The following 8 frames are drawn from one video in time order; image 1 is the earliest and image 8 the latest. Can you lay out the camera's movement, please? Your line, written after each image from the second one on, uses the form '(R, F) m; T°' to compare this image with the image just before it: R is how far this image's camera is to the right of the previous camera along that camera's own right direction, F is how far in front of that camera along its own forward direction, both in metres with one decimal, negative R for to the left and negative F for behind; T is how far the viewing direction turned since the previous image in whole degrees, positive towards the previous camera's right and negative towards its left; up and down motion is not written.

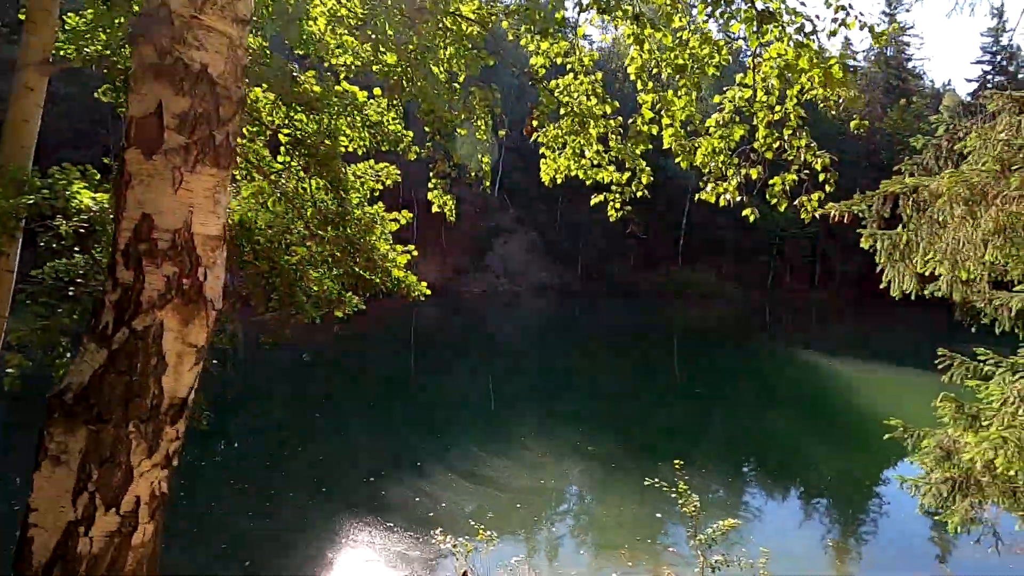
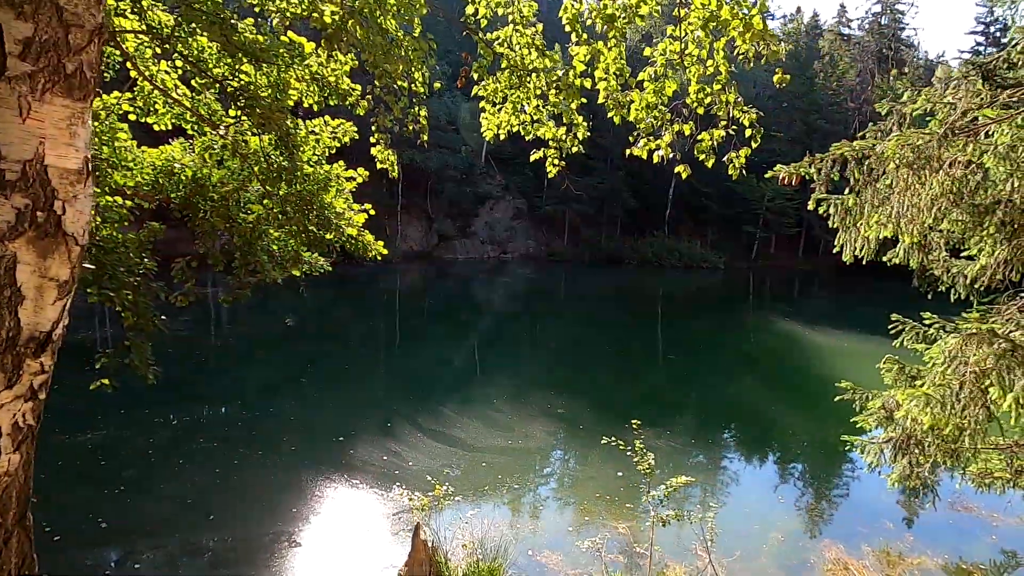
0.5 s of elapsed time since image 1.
(+0.3, 0.0) m; +1°
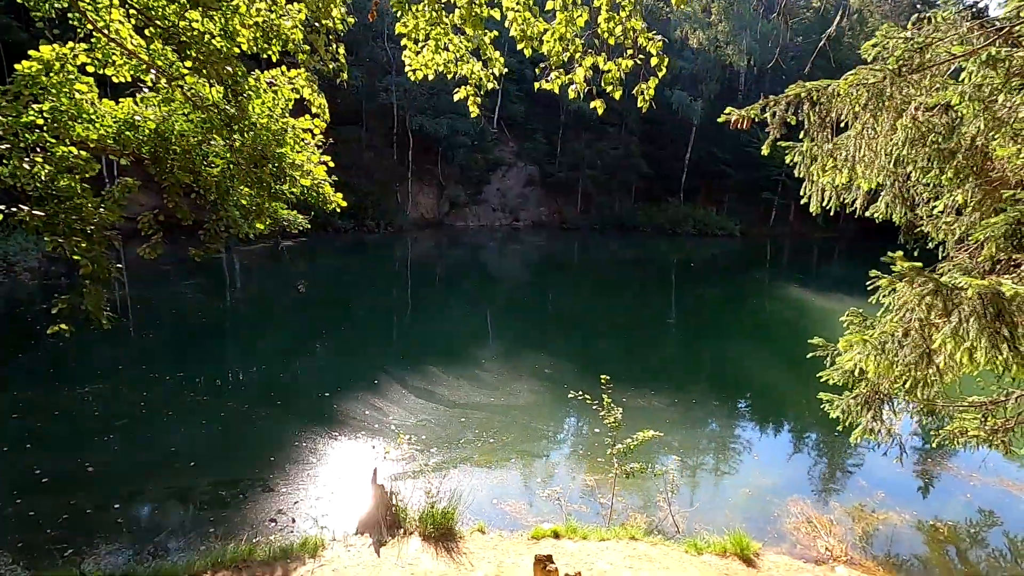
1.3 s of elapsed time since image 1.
(+0.6, 0.0) m; -2°
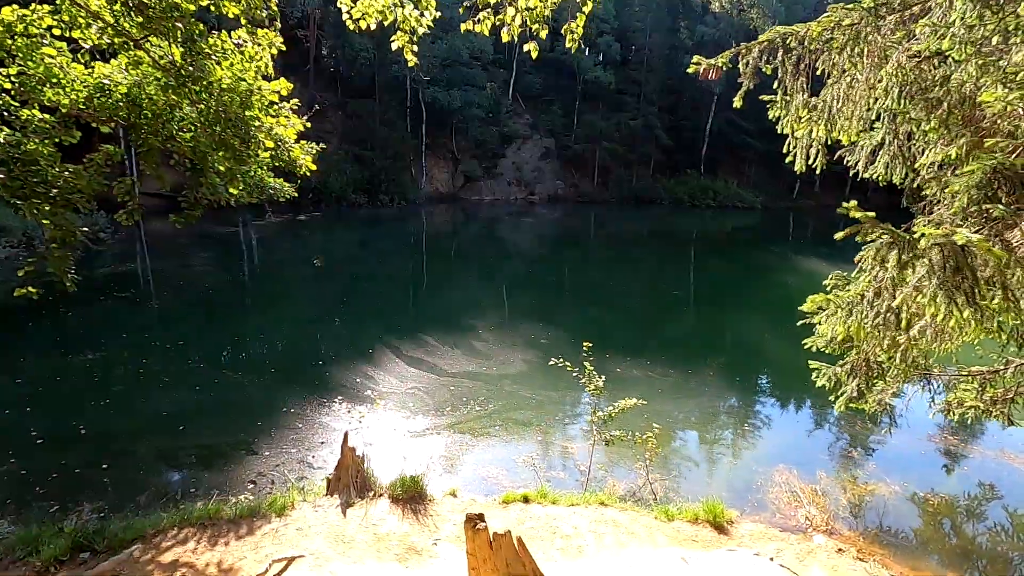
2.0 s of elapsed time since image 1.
(+0.5, +0.1) m; -2°
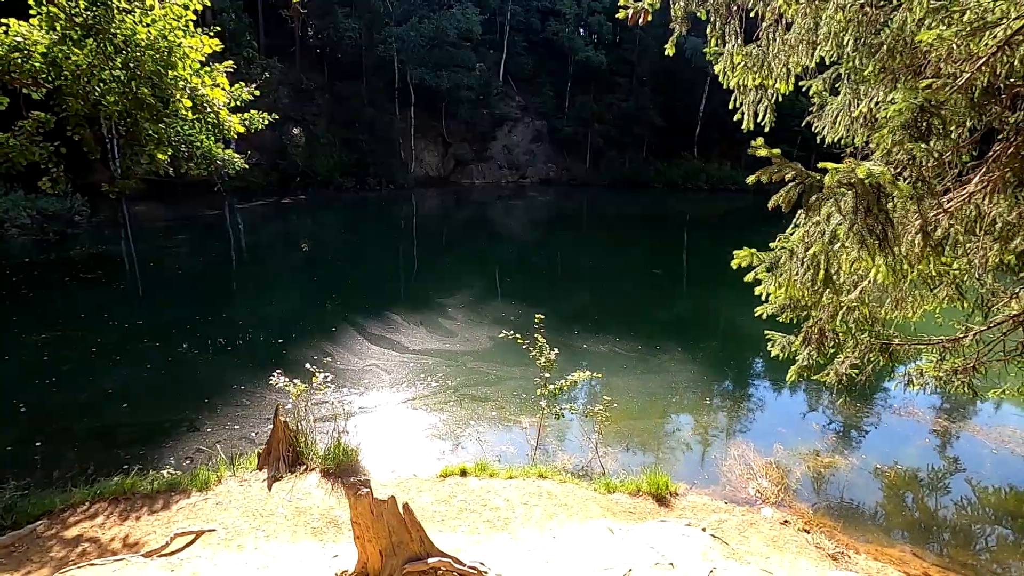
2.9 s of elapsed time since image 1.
(+0.6, +0.2) m; 0°
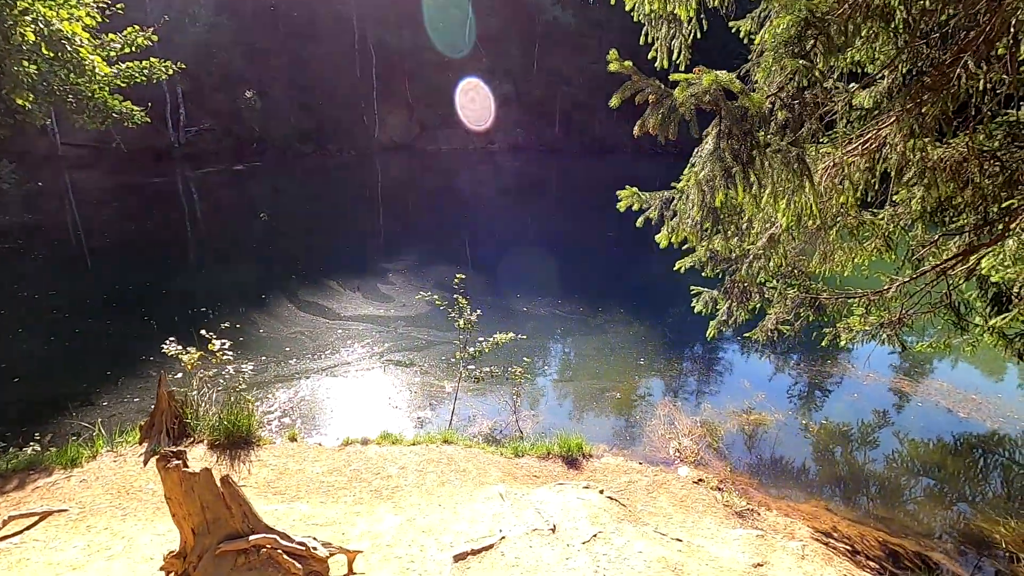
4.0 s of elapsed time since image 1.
(+0.6, +0.3) m; +2°
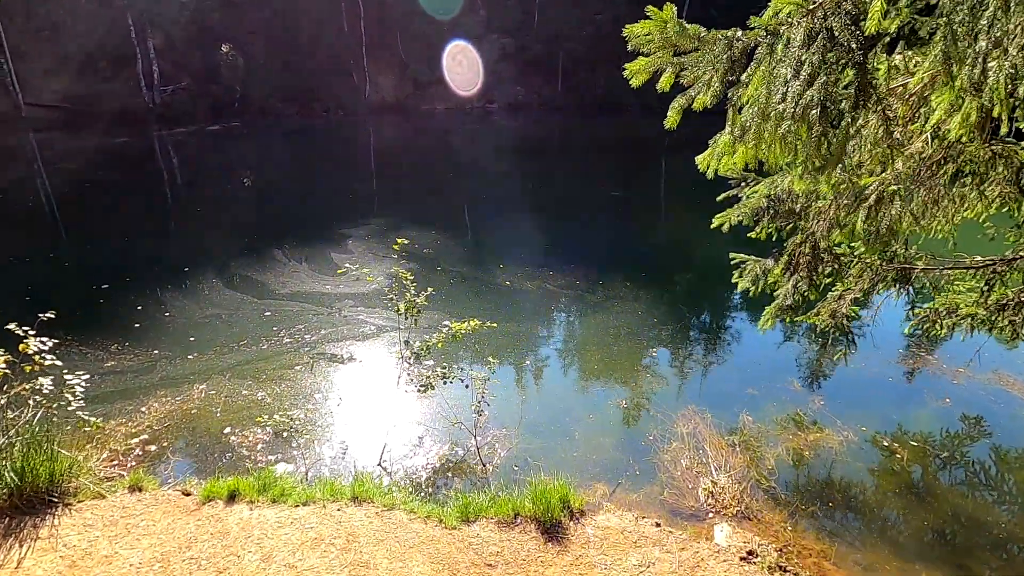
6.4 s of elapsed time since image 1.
(+0.3, +1.7) m; -1°
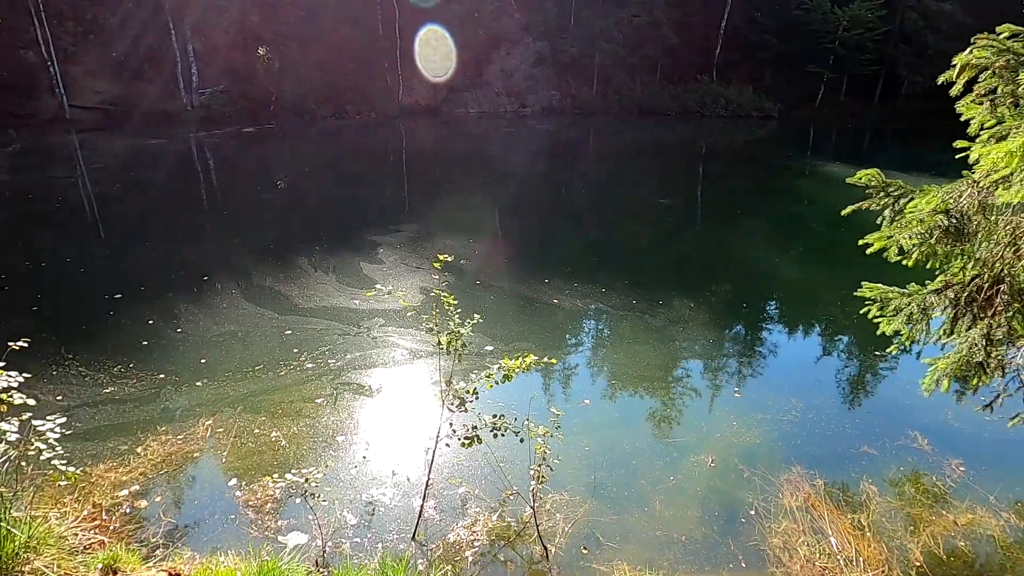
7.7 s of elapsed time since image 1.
(-0.3, +0.8) m; -3°
